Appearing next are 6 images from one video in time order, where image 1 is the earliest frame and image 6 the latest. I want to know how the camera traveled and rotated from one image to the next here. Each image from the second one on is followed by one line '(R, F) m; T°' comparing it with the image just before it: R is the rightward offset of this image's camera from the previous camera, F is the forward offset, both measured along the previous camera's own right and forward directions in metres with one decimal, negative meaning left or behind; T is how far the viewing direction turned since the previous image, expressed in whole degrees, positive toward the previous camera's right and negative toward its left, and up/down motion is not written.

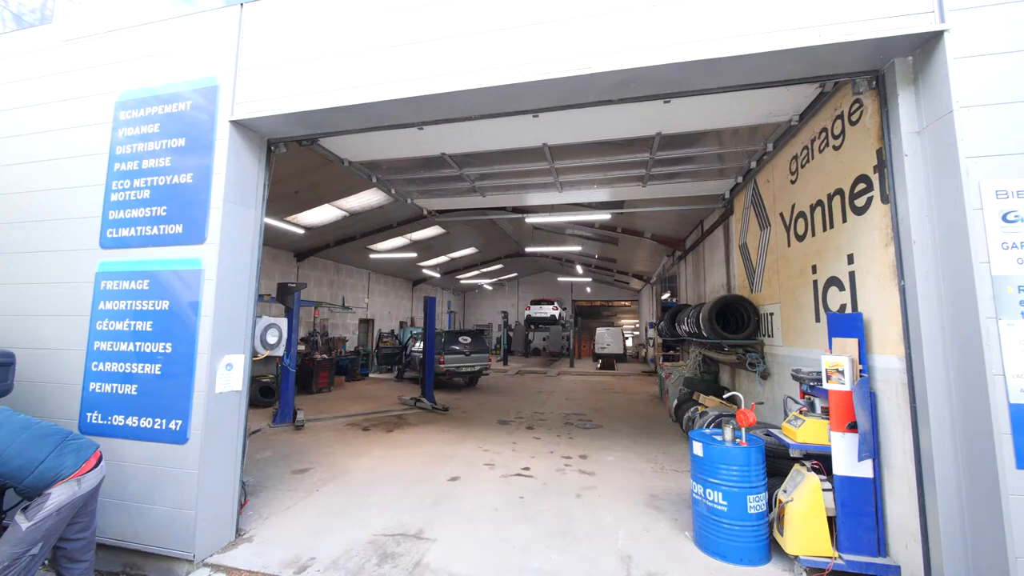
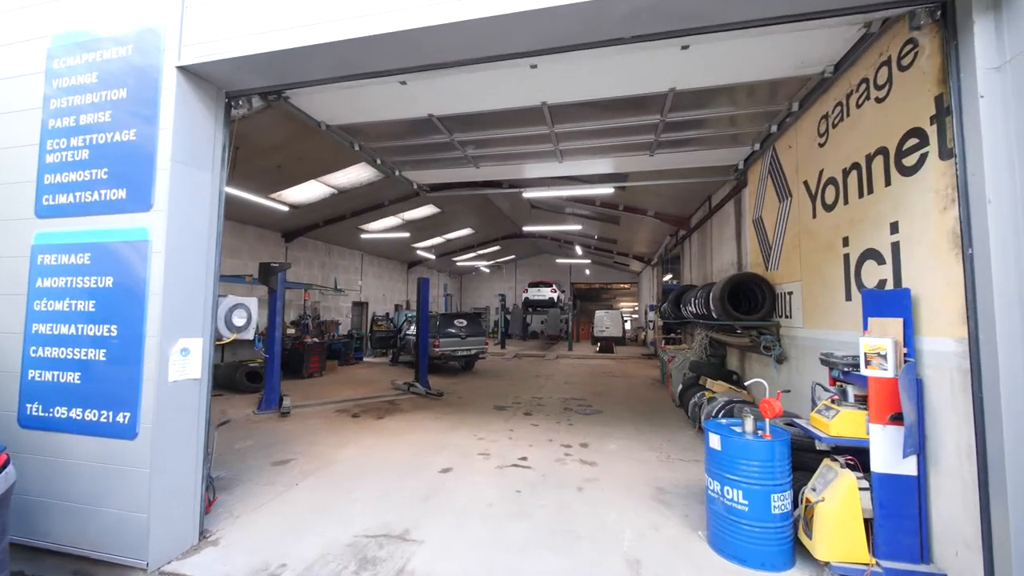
(0.0, +0.4) m; 0°
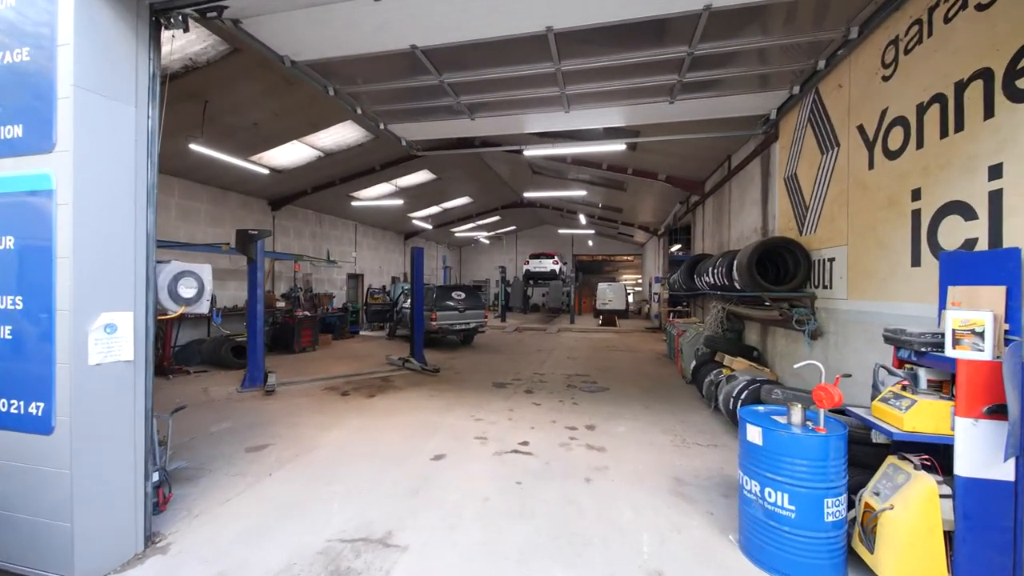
(0.0, +0.5) m; 0°
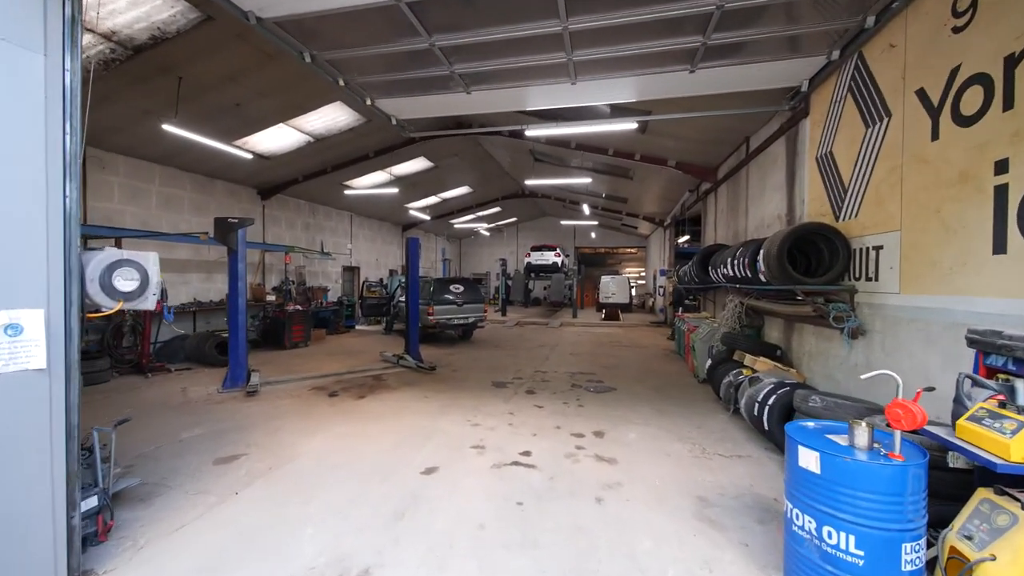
(0.0, +0.5) m; 0°
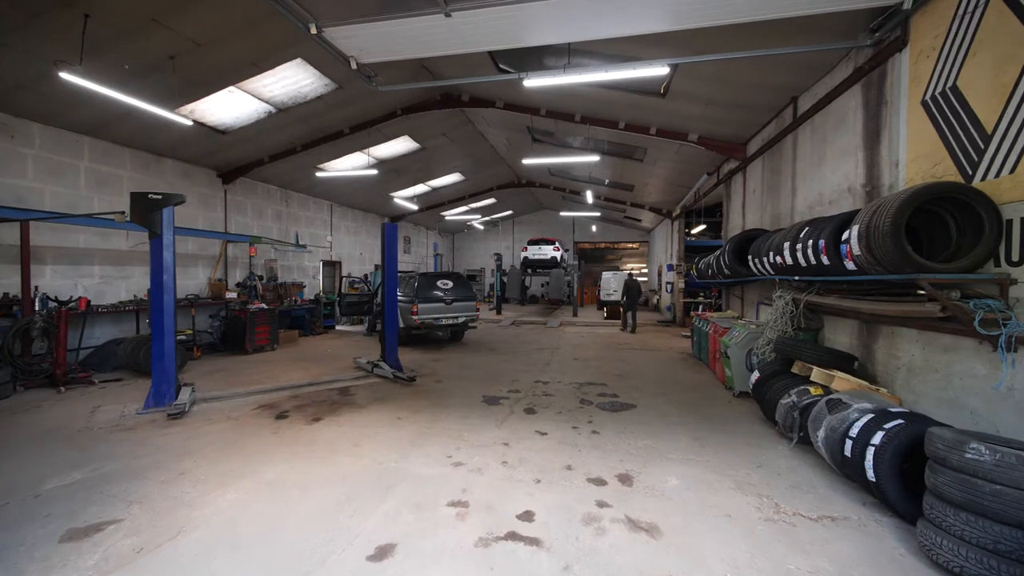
(0.0, +1.2) m; +1°
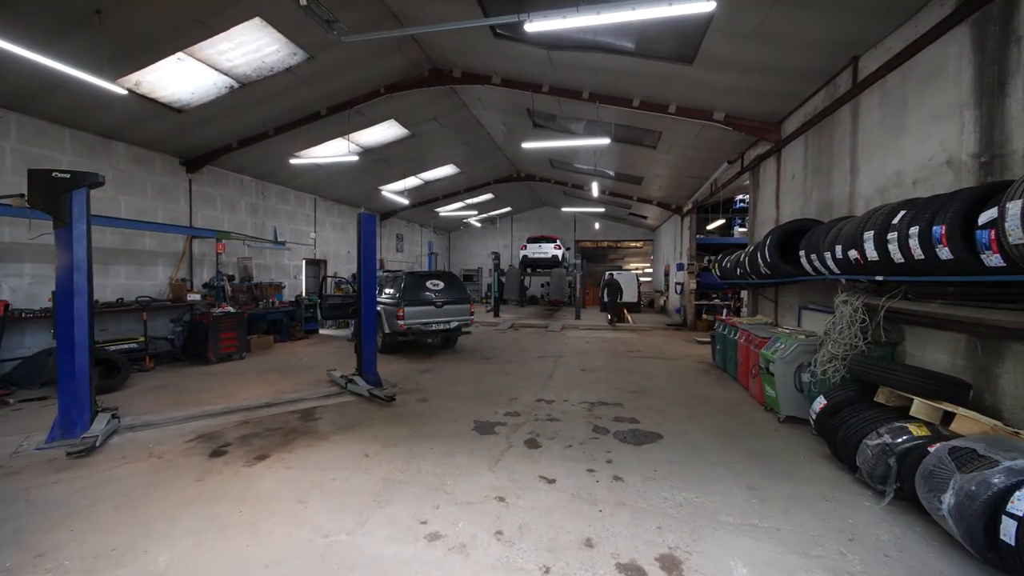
(0.0, +0.9) m; 0°
